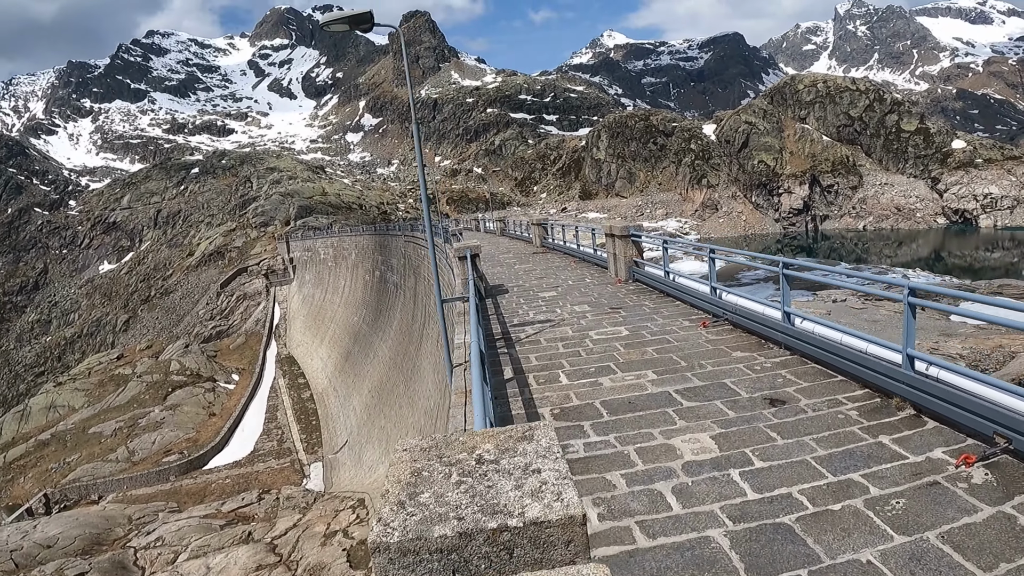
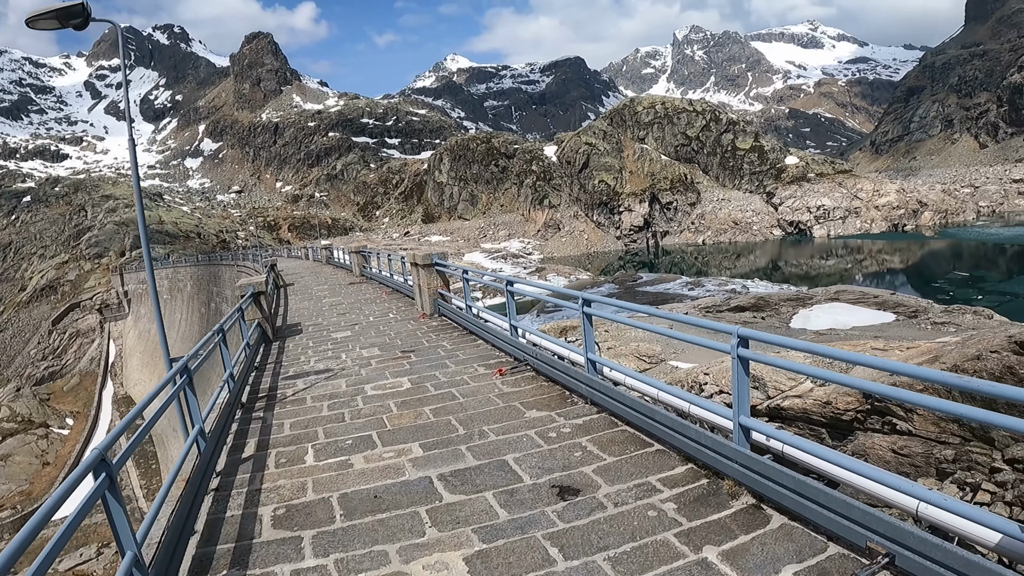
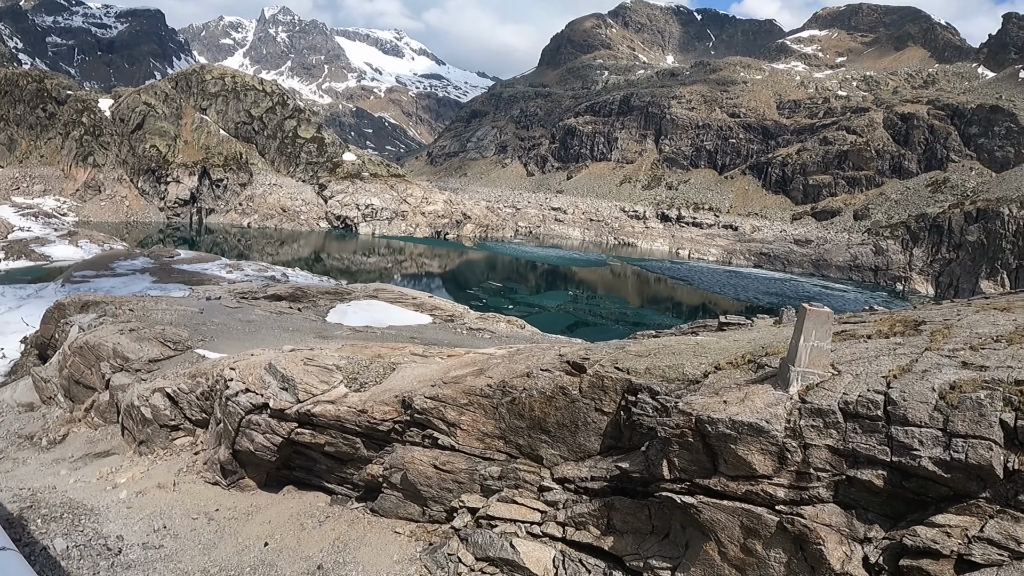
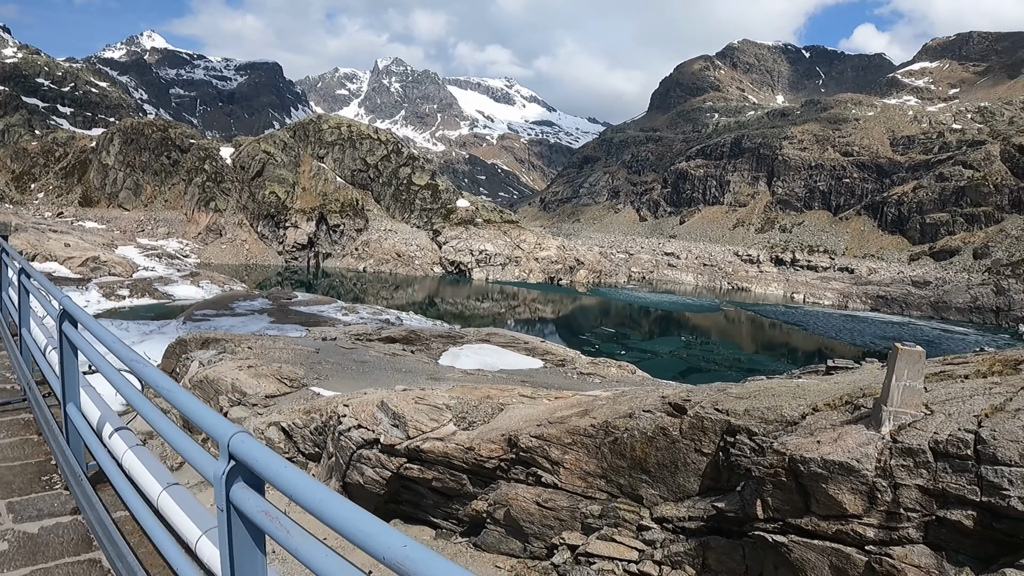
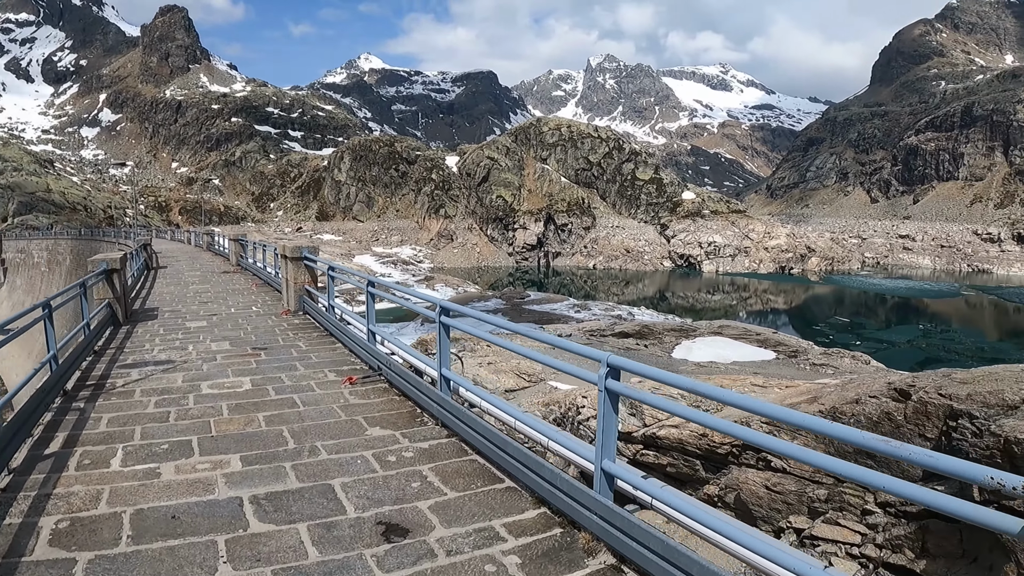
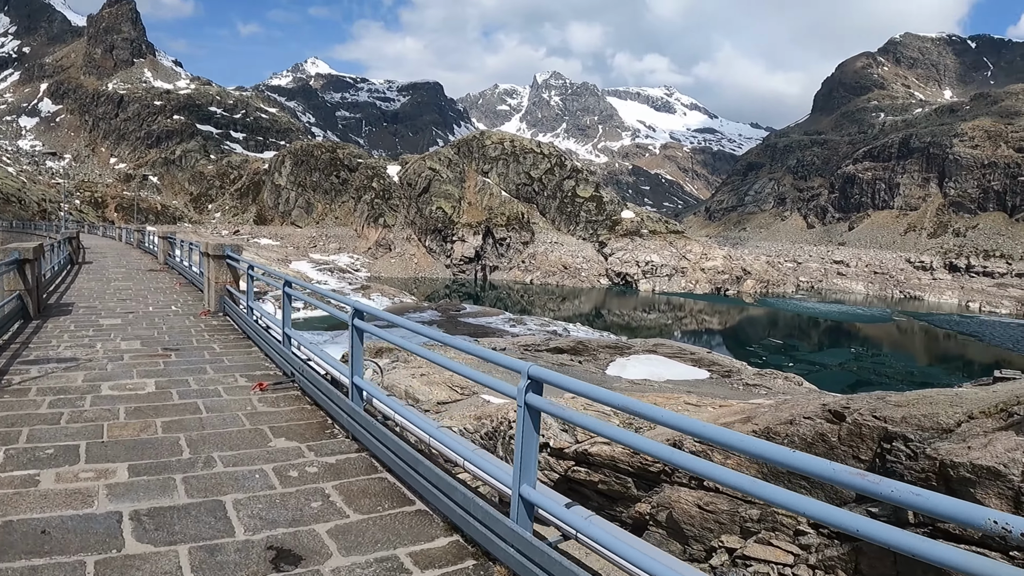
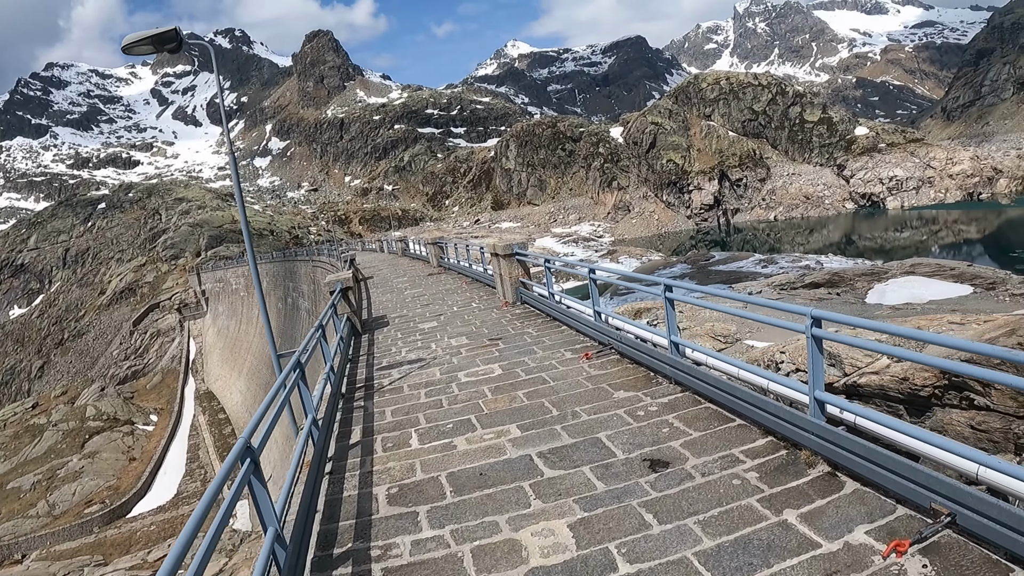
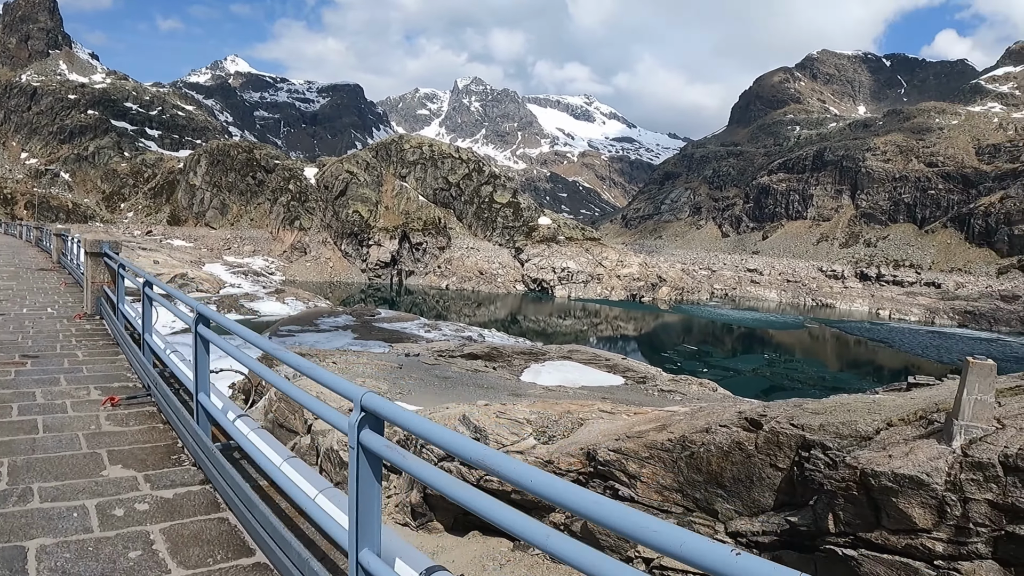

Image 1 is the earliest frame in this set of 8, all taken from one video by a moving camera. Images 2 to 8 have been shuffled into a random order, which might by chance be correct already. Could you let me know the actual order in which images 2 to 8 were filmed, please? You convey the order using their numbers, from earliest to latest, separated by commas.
7, 2, 5, 6, 8, 4, 3
